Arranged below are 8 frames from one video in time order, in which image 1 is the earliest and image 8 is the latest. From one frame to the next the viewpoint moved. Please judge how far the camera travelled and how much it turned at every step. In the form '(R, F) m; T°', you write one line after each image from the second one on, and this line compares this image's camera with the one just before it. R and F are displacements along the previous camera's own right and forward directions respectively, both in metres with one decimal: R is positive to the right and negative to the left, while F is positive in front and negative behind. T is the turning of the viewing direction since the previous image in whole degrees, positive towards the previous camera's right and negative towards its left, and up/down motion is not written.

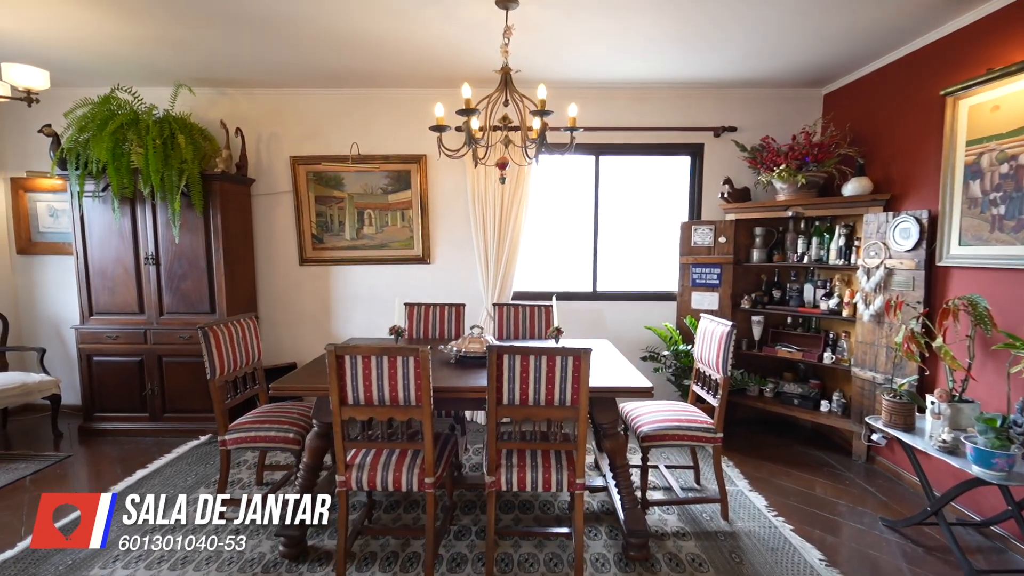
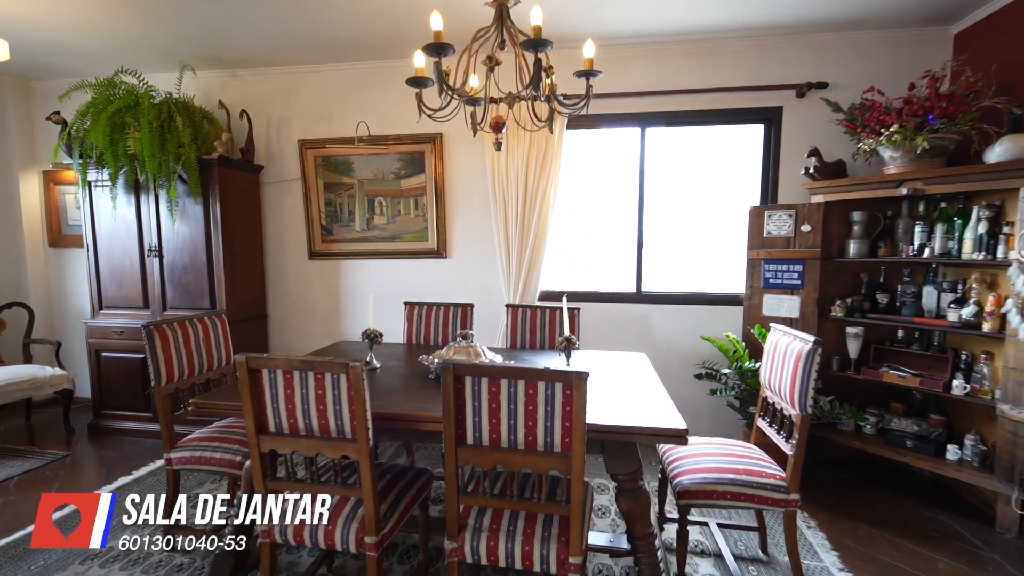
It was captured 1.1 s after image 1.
(+0.3, +0.5) m; -8°
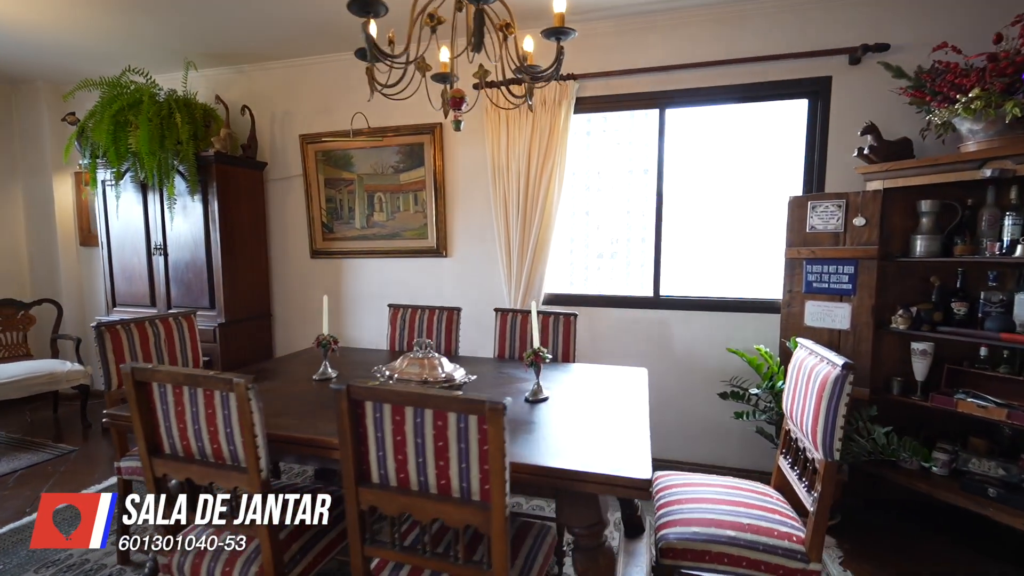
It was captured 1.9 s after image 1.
(+0.3, +0.3) m; -7°
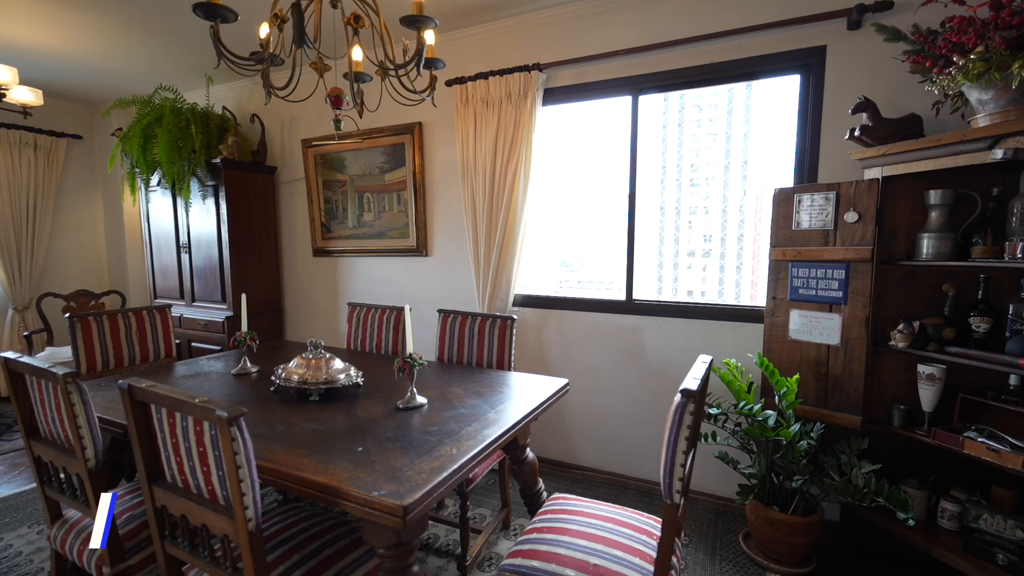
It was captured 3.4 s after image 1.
(+0.7, +0.1) m; -11°
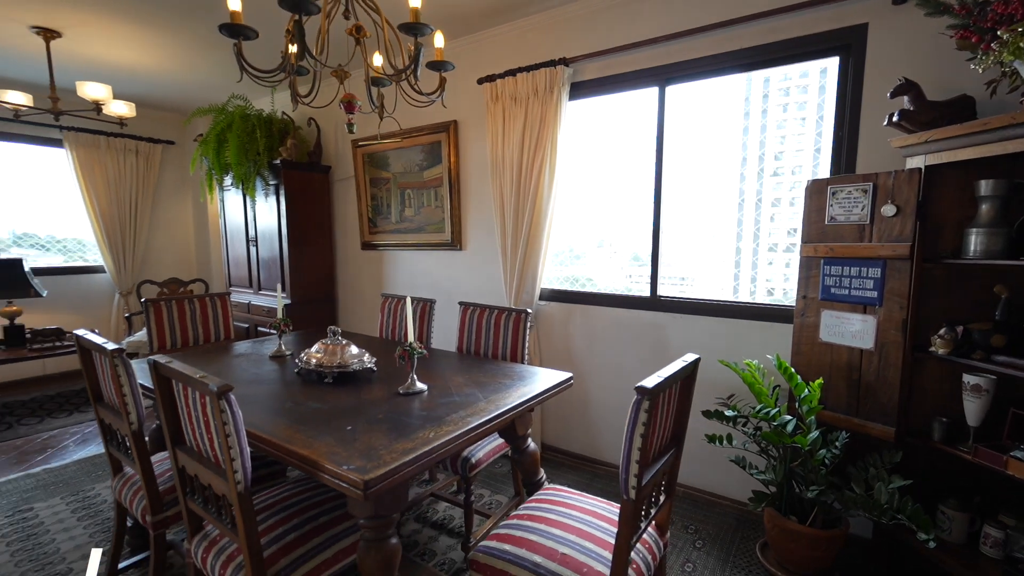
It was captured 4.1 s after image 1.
(+0.2, 0.0) m; -8°
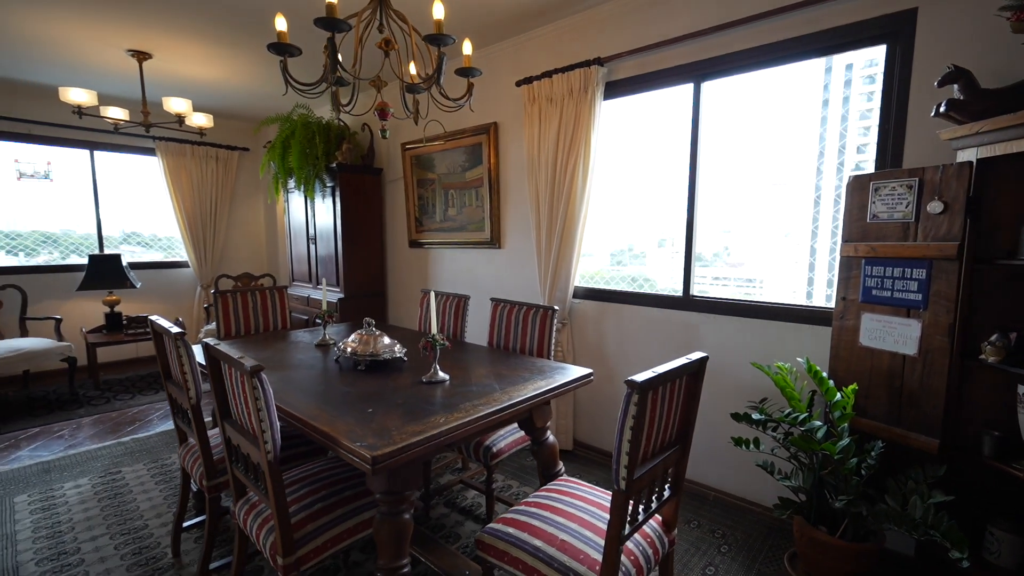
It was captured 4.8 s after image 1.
(+0.1, -0.1) m; -7°
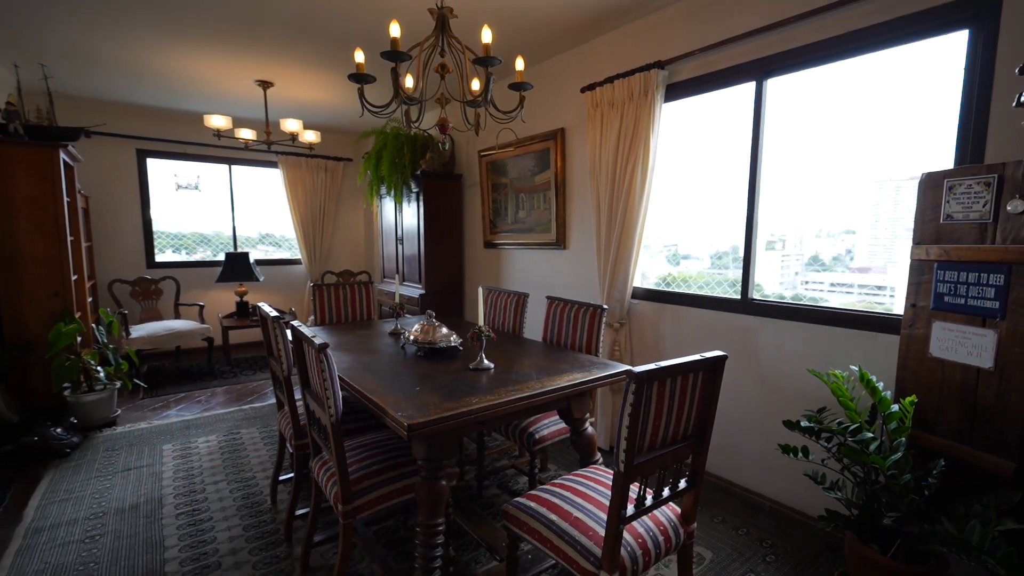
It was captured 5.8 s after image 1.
(+0.2, -0.1) m; -11°
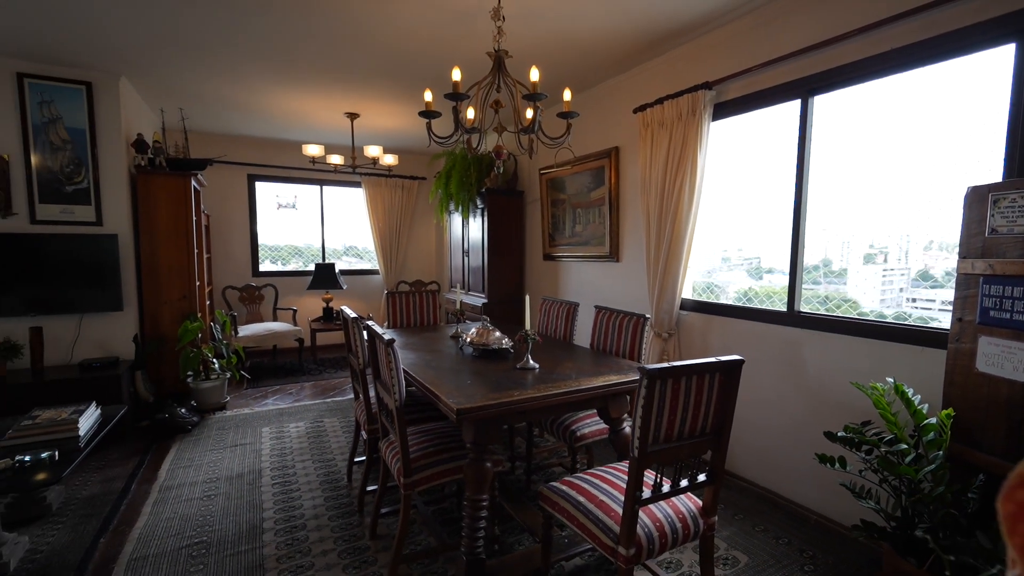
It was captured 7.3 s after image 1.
(+0.1, -0.2) m; -9°
